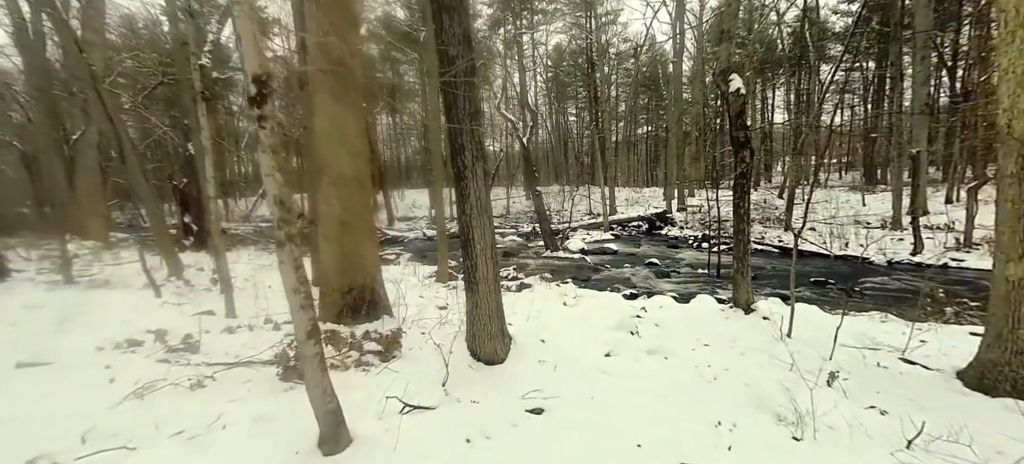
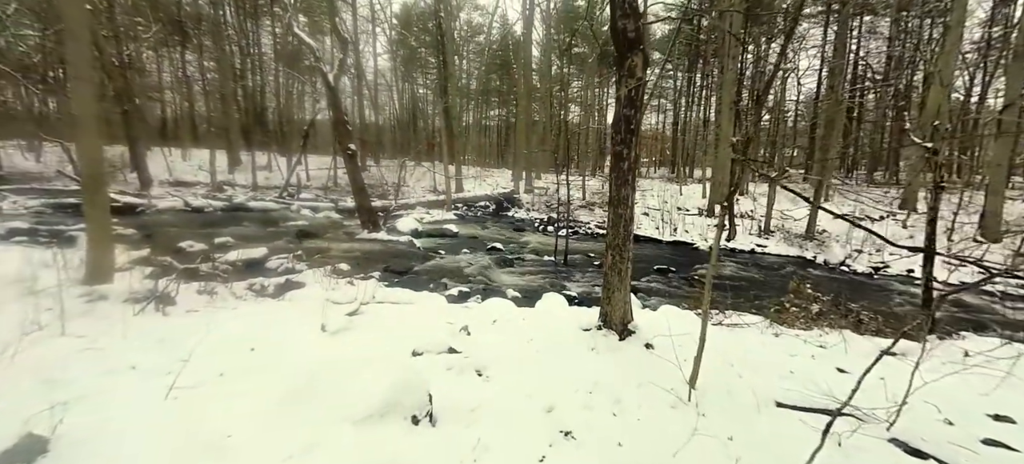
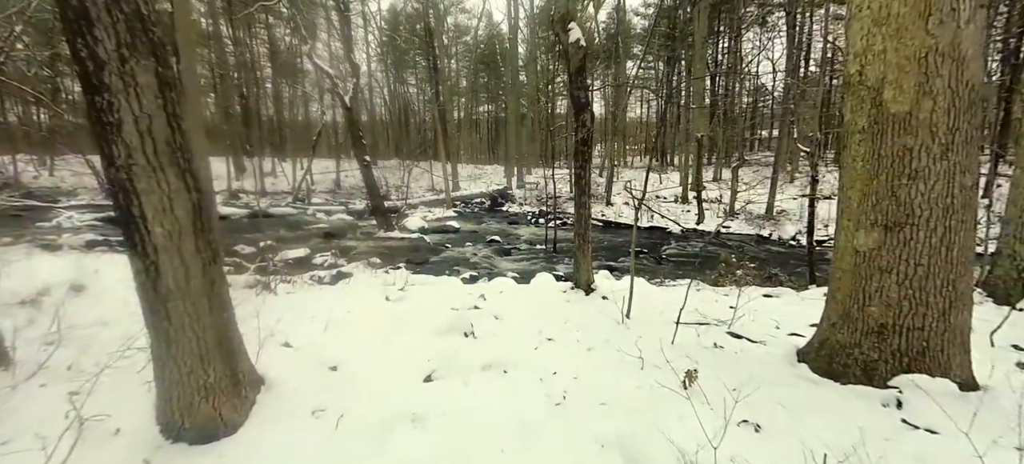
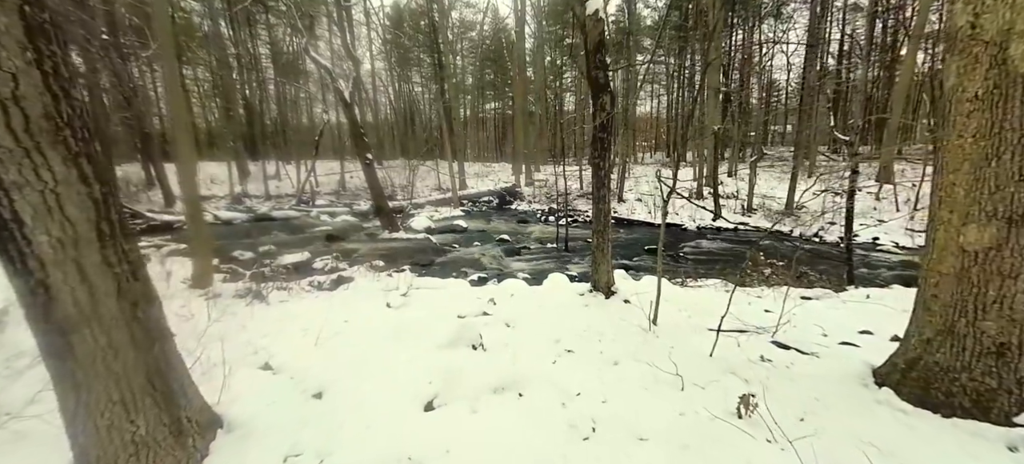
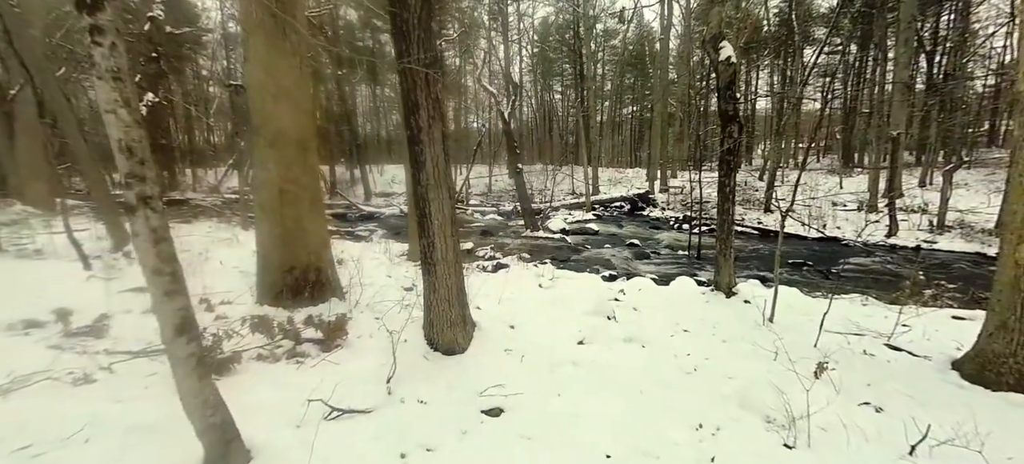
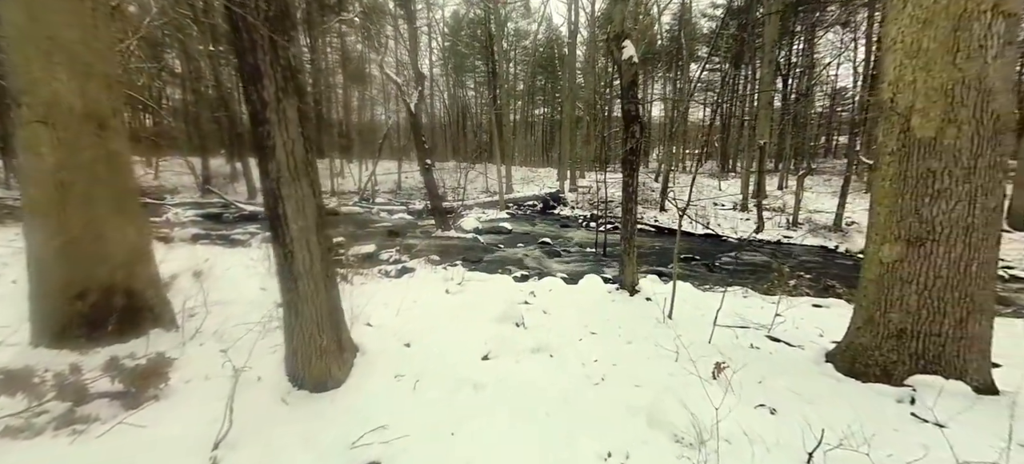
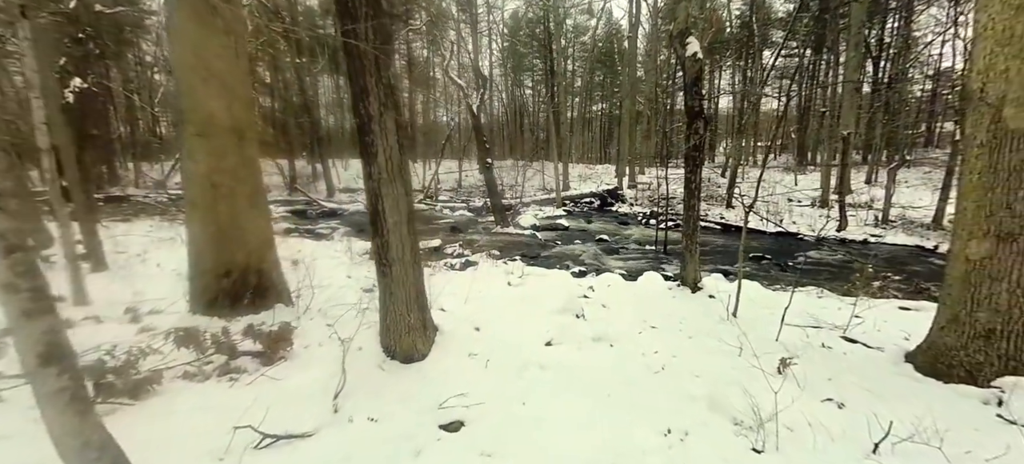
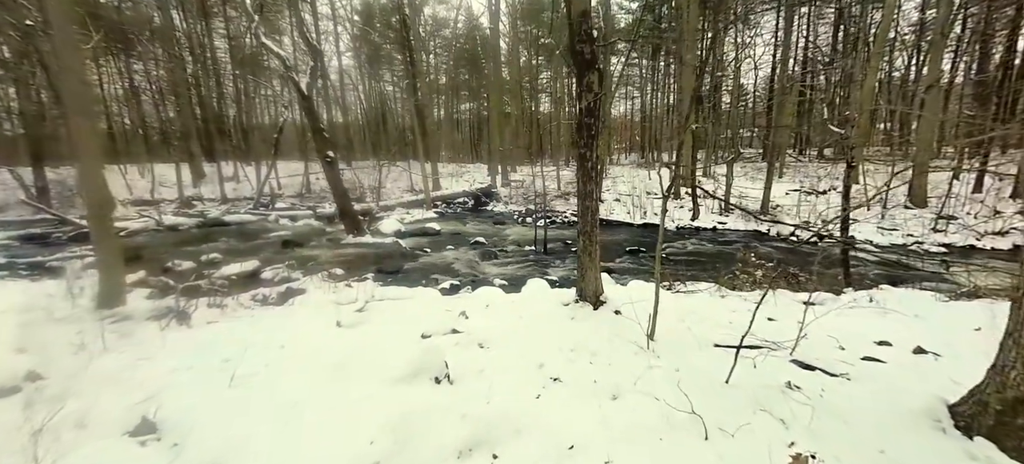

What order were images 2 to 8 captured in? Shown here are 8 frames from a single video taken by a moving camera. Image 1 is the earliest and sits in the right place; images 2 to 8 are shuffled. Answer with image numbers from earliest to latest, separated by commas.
5, 7, 6, 3, 4, 8, 2
